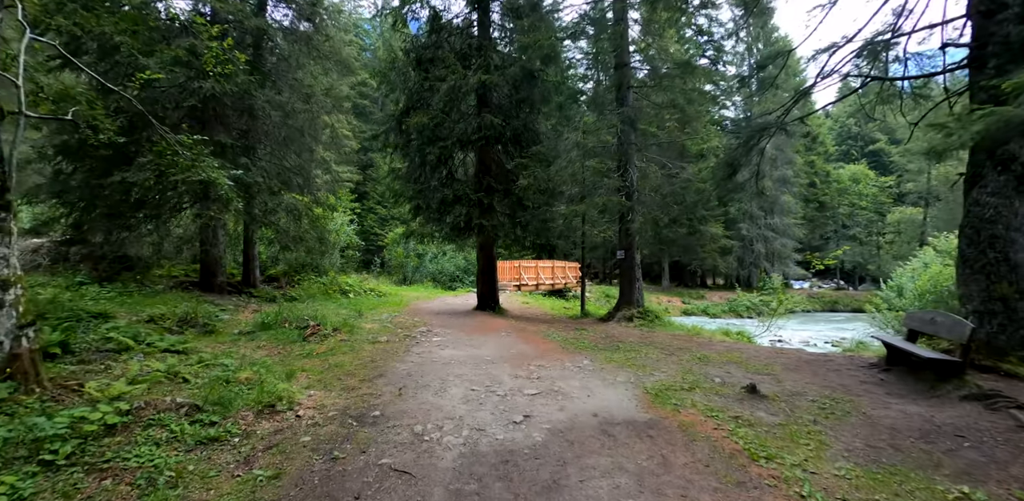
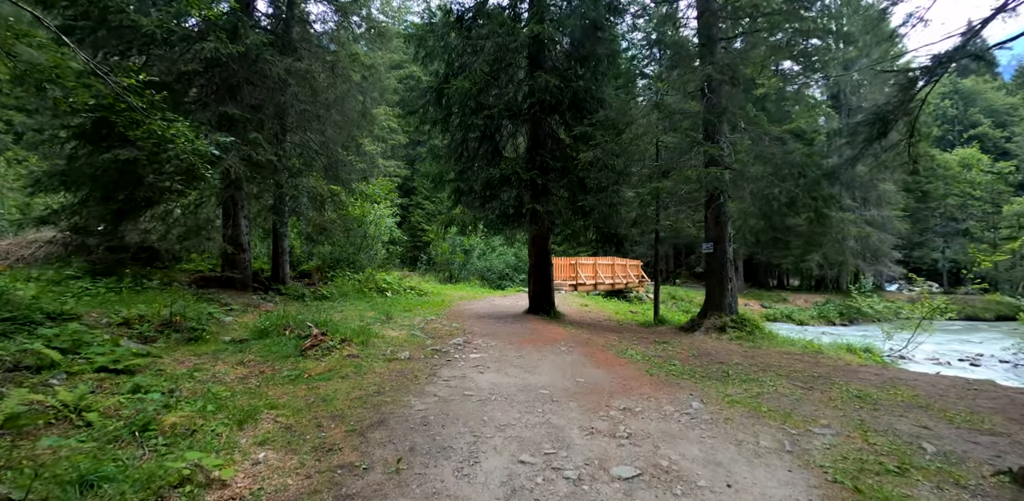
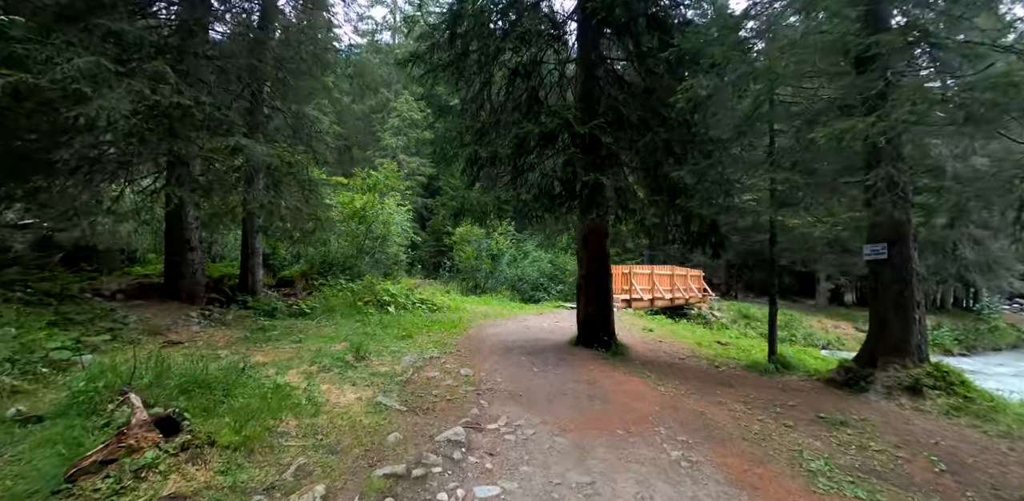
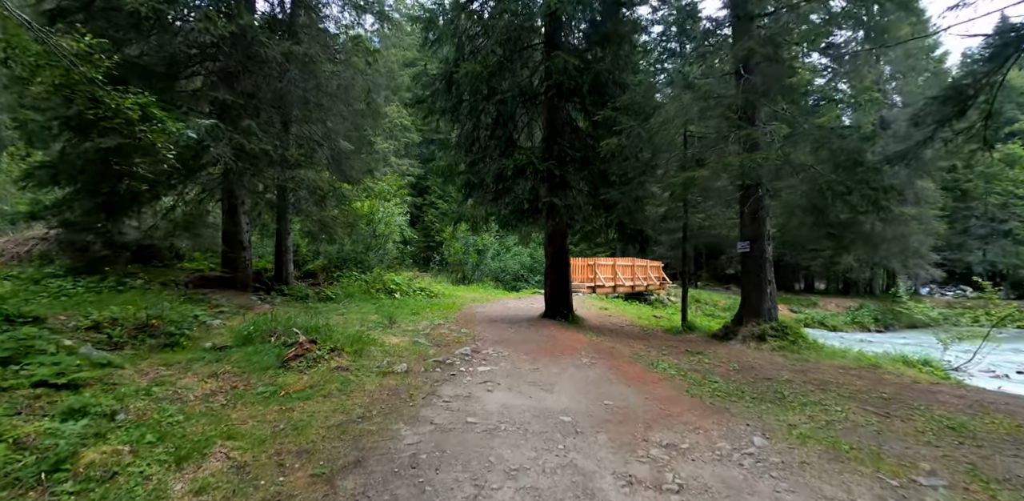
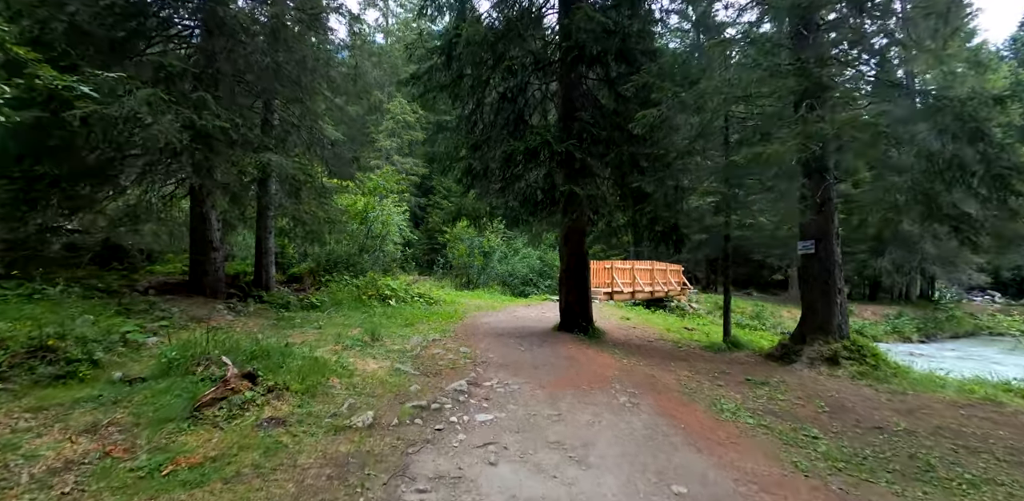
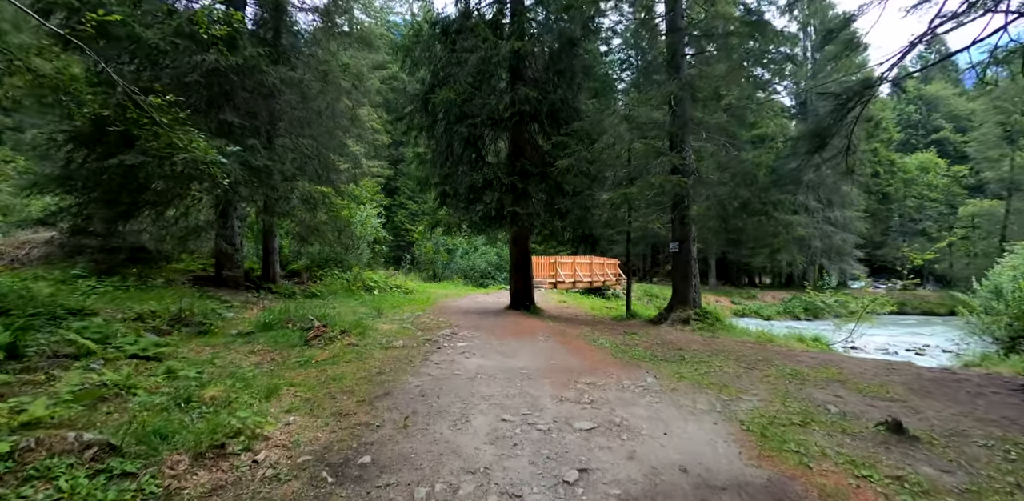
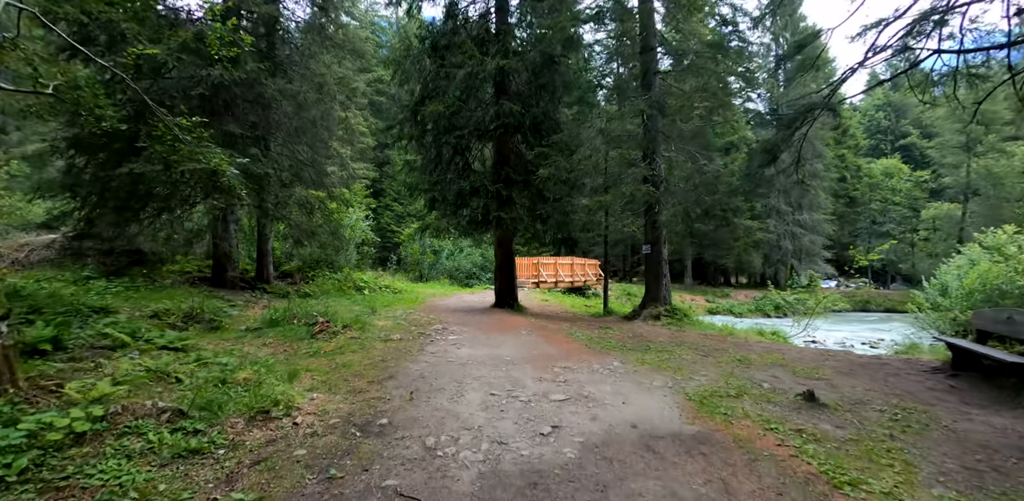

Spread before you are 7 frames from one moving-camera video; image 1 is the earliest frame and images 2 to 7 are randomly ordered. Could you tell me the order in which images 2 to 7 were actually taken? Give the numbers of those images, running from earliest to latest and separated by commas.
7, 6, 2, 4, 5, 3
